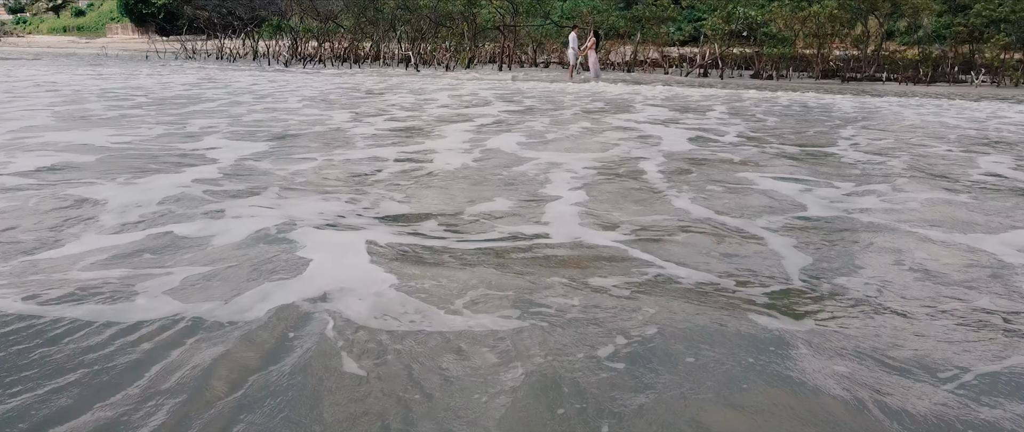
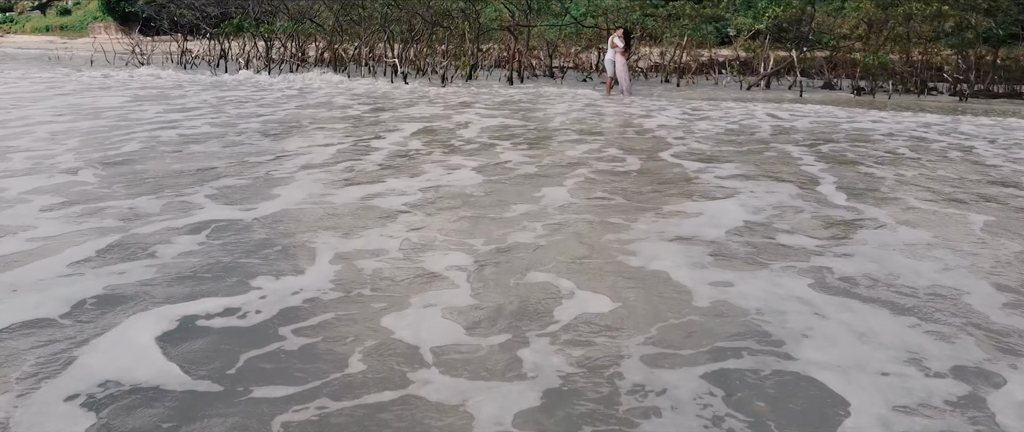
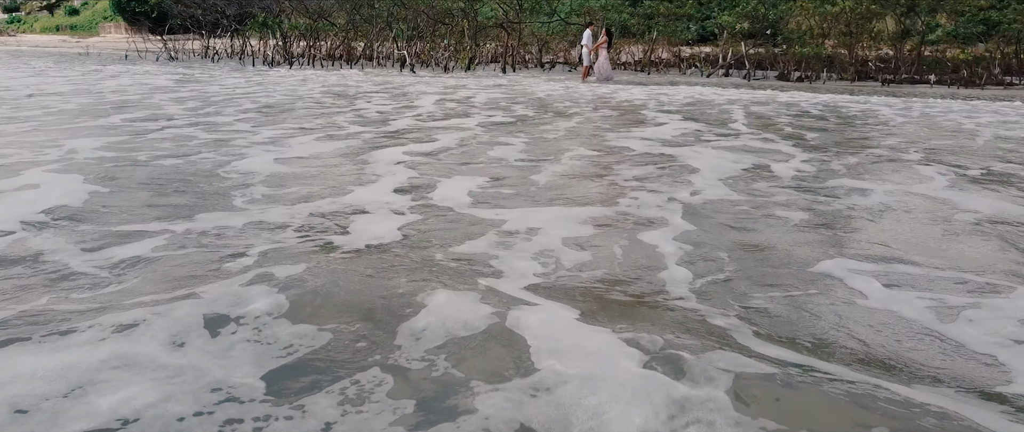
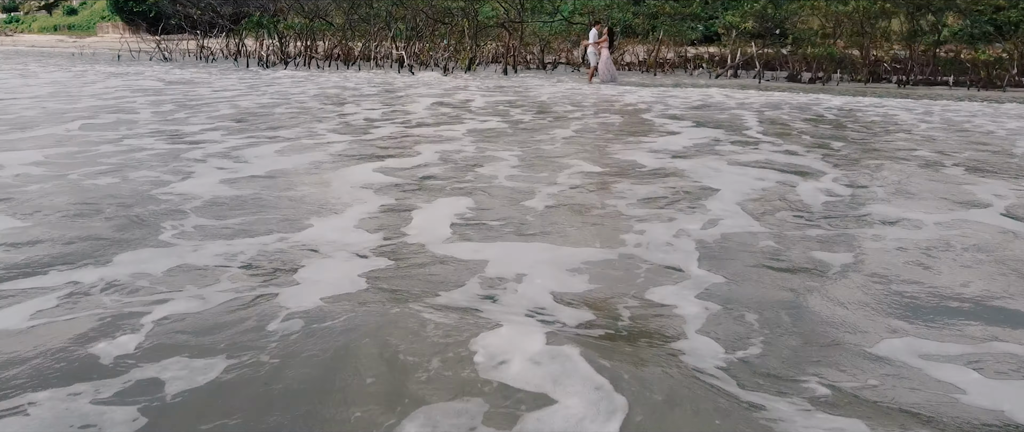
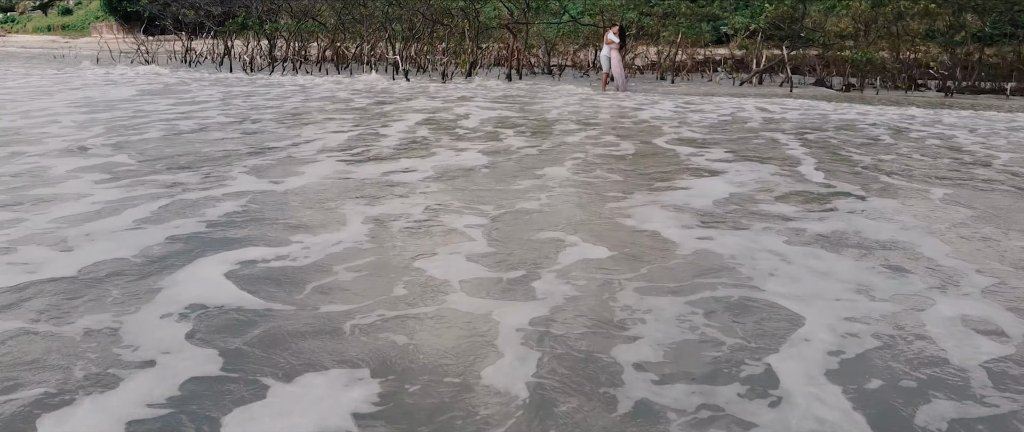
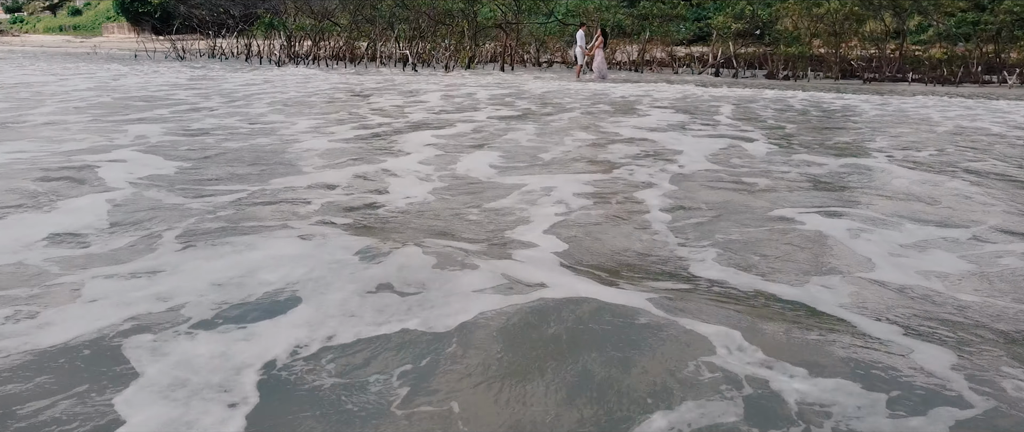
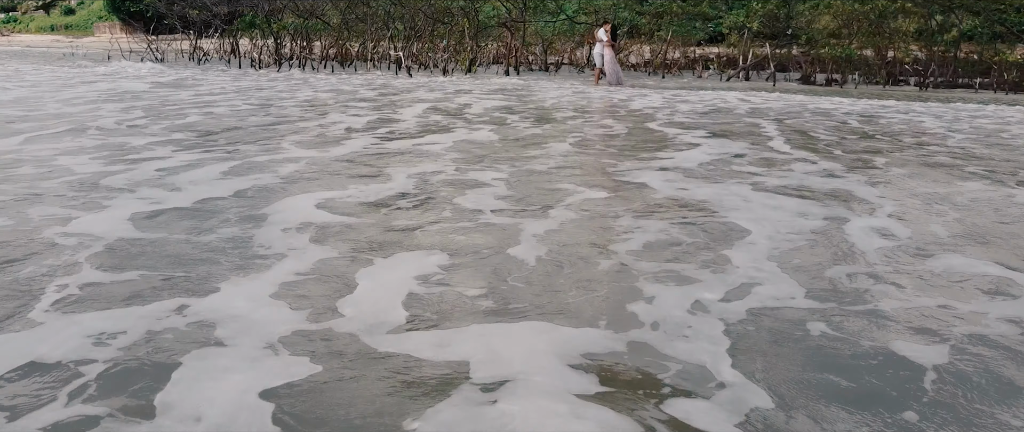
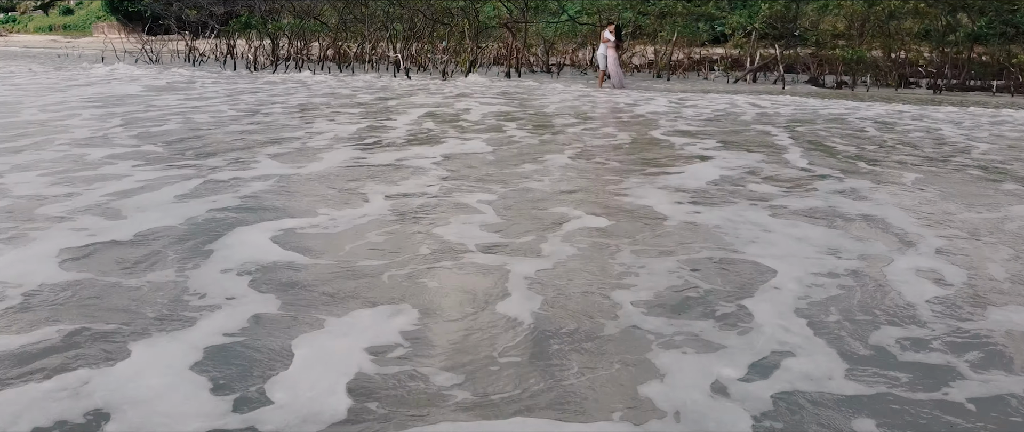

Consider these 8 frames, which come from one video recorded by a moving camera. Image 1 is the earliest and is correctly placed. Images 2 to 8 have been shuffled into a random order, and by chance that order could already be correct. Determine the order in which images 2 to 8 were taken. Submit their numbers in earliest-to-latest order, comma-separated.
6, 3, 4, 7, 8, 5, 2
